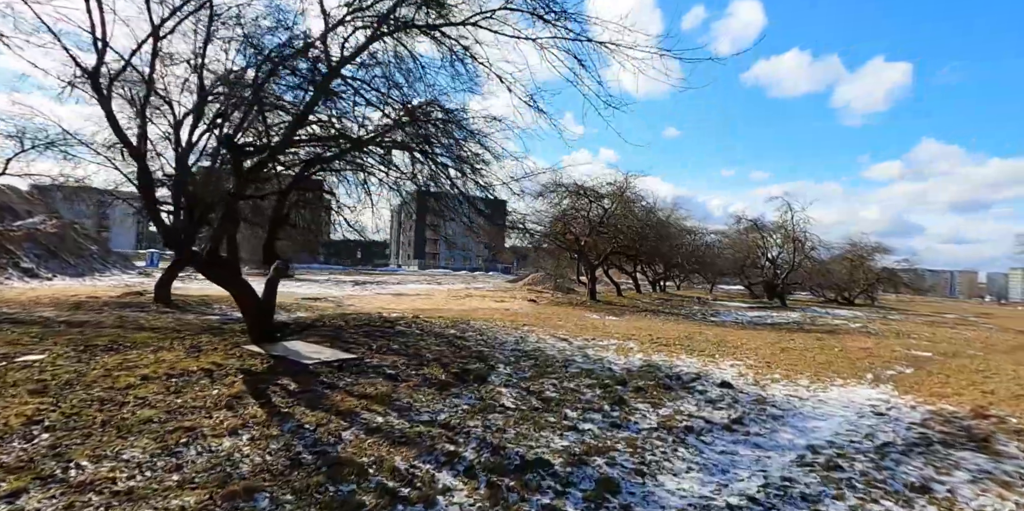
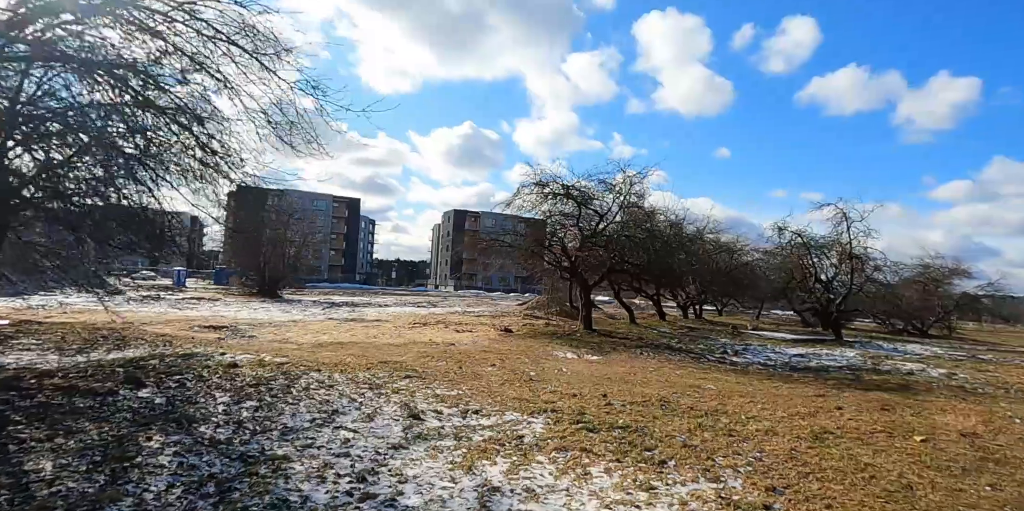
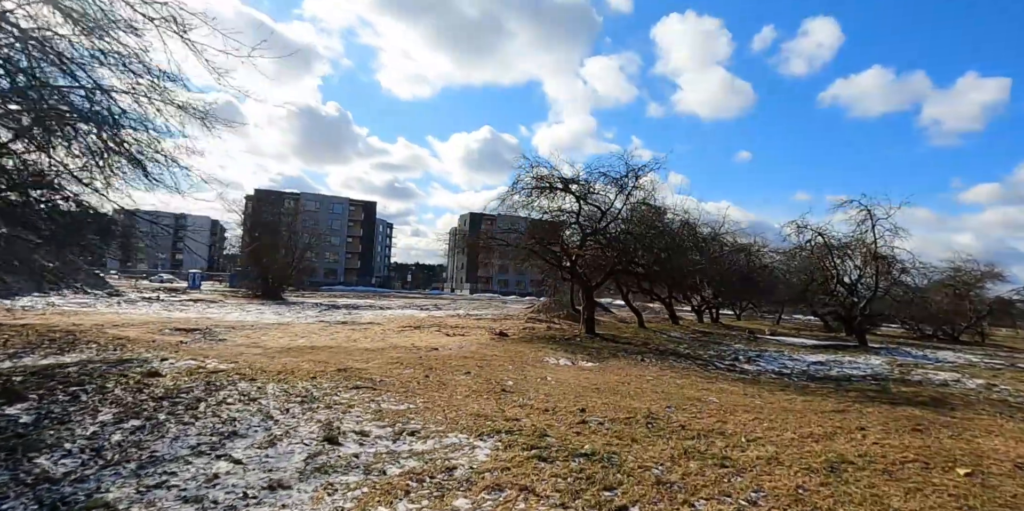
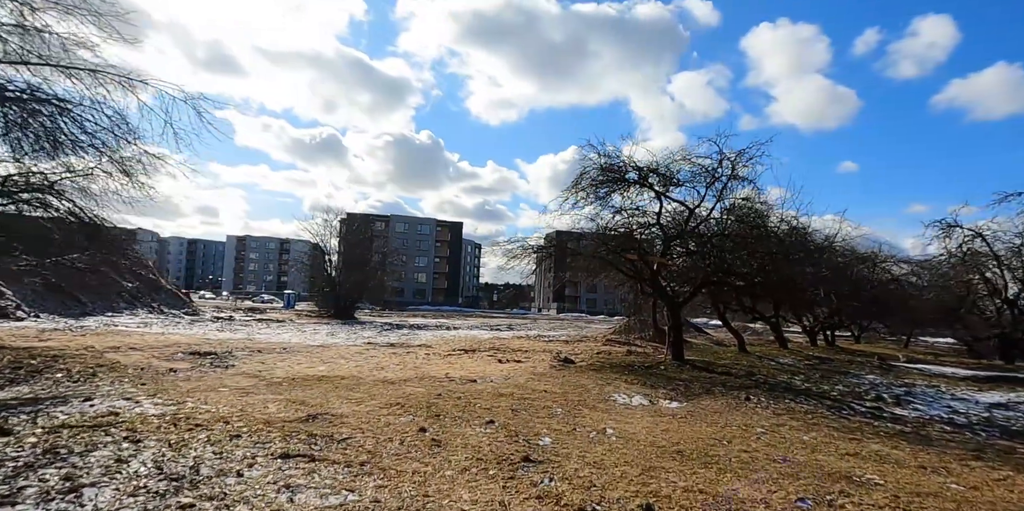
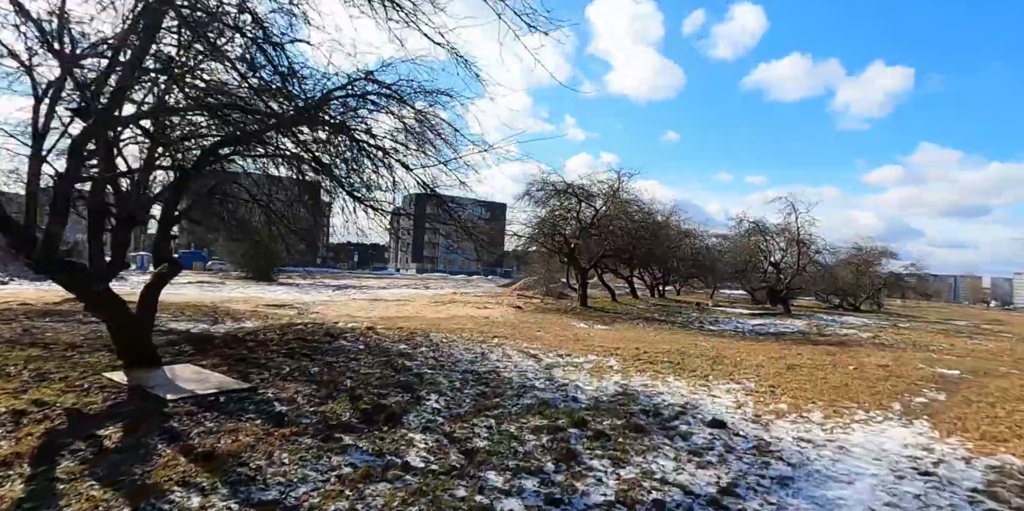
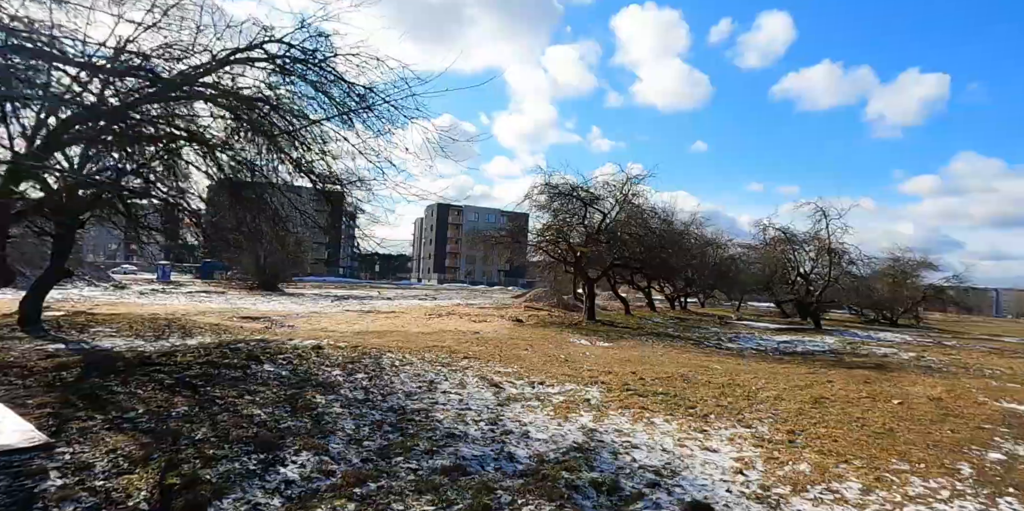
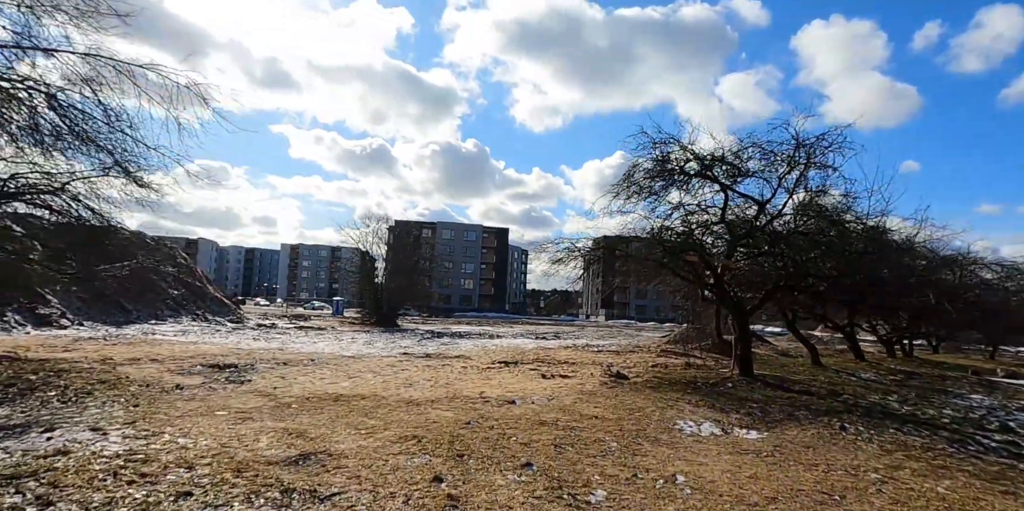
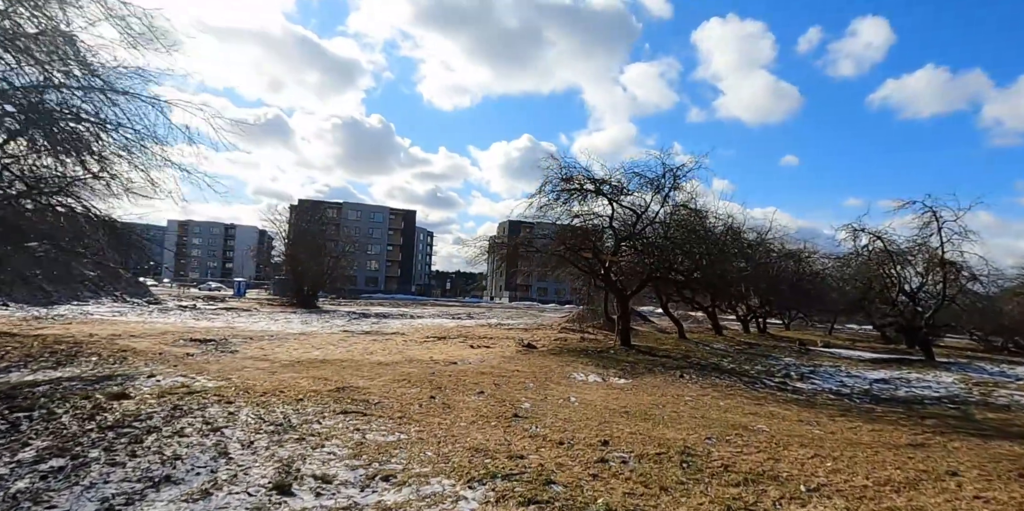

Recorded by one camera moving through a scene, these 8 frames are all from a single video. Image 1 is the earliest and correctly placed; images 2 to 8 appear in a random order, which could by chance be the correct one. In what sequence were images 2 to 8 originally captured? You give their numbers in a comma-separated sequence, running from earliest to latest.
5, 6, 2, 3, 8, 4, 7
